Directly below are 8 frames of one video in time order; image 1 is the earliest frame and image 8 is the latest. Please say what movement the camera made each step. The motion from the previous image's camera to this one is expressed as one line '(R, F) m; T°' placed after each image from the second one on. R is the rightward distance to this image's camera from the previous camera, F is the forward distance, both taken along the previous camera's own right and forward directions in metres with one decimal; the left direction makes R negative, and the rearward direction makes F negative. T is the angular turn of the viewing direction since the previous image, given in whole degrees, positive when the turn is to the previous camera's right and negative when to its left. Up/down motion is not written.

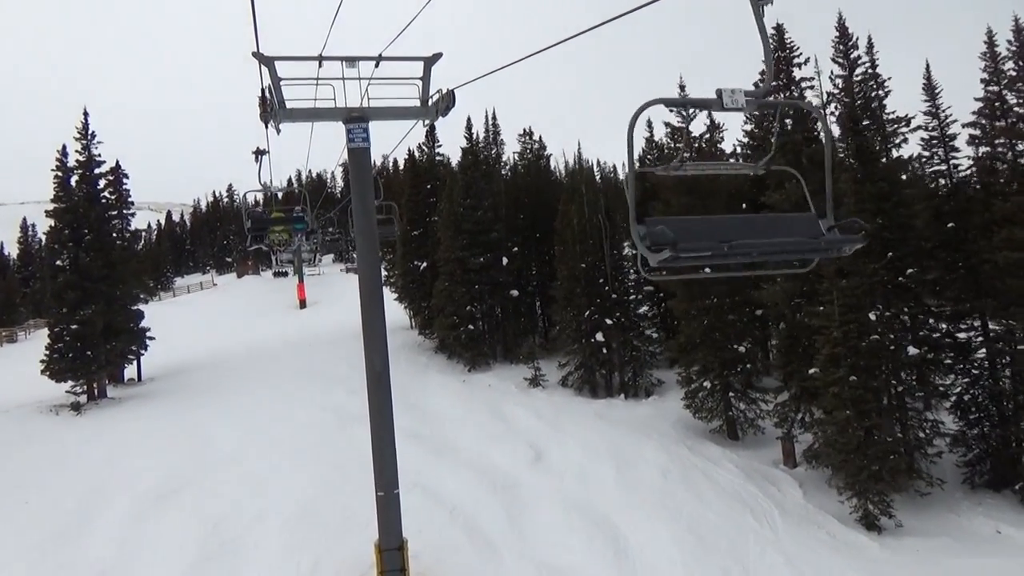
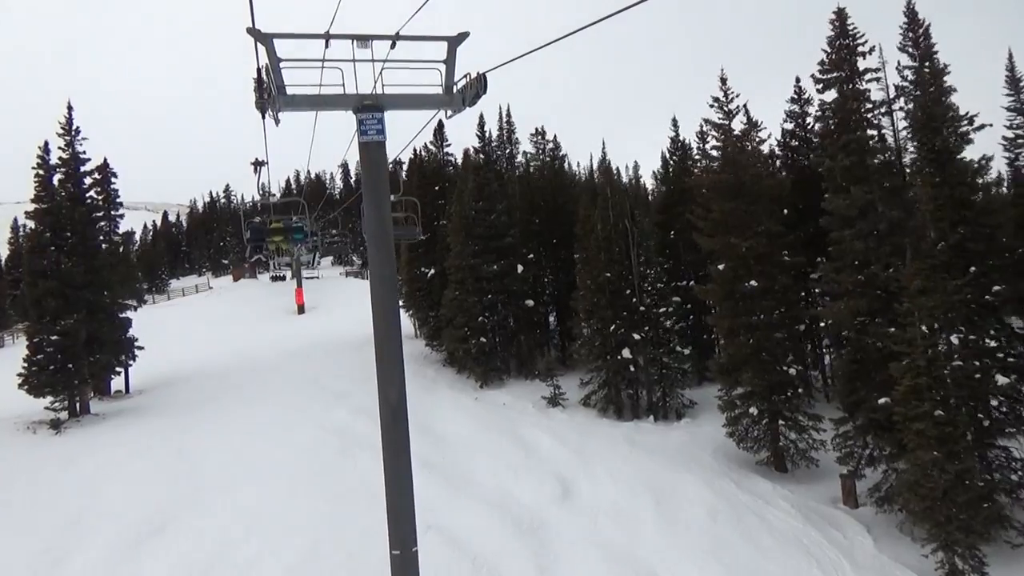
(-0.5, +1.7) m; 0°
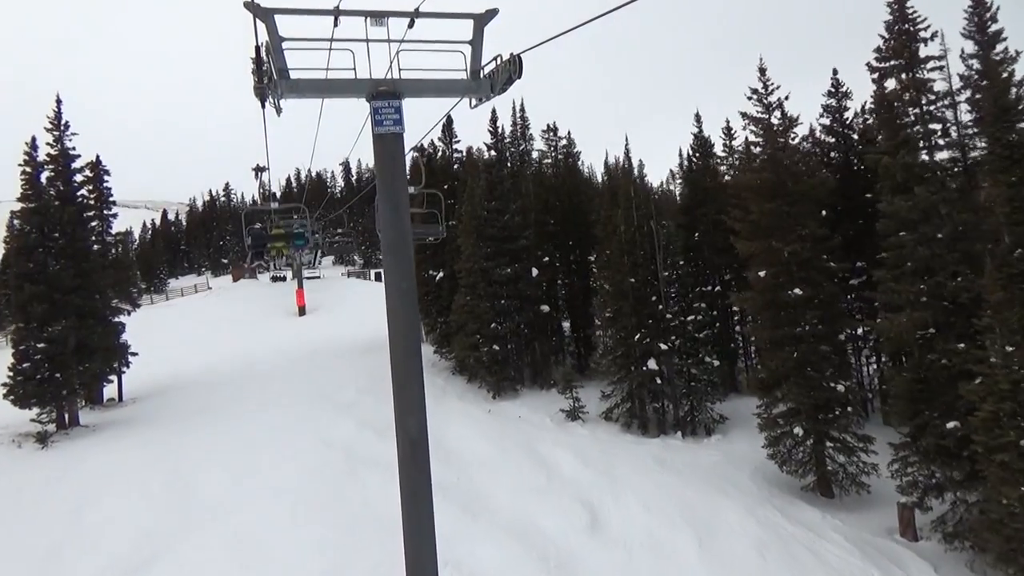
(-0.4, +1.2) m; 0°
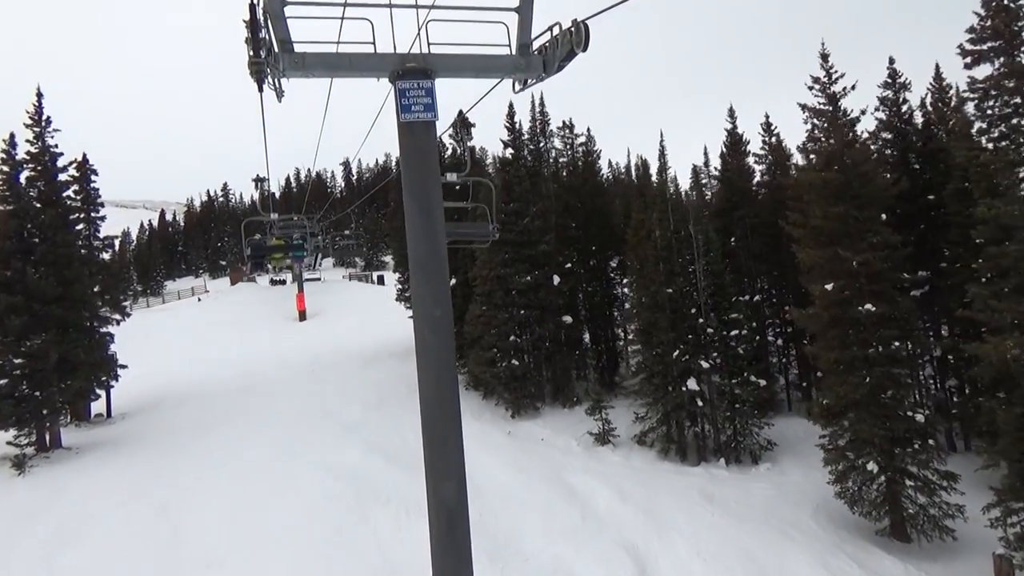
(-0.5, +1.7) m; 0°
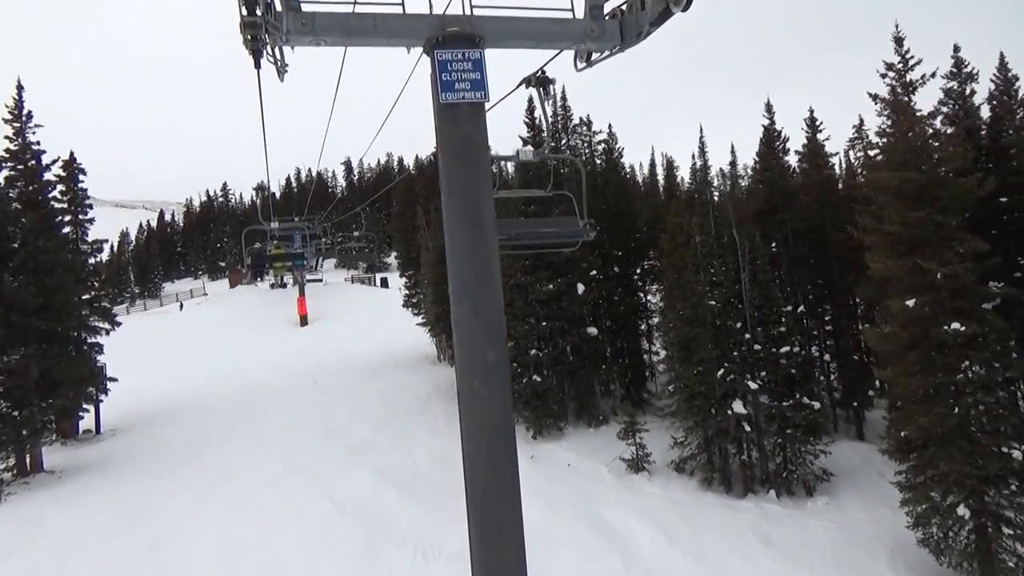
(-0.5, +1.6) m; 0°
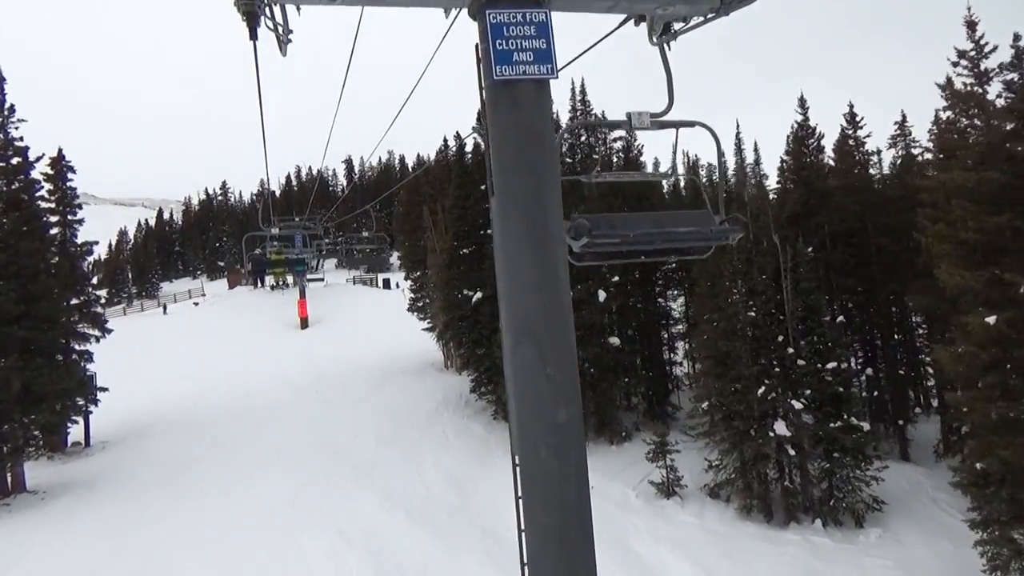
(-0.4, +1.2) m; 0°
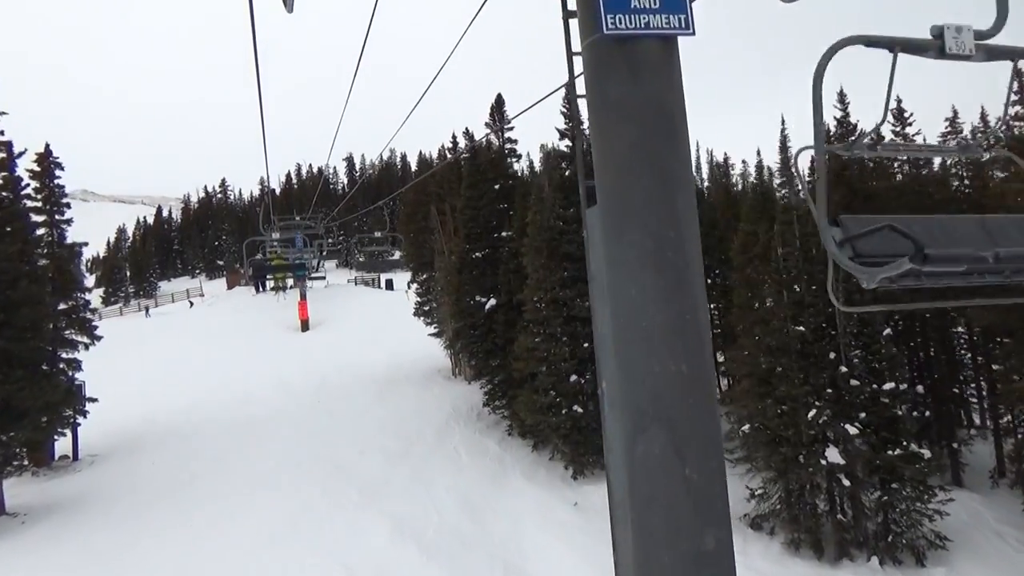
(-0.4, +1.2) m; 0°
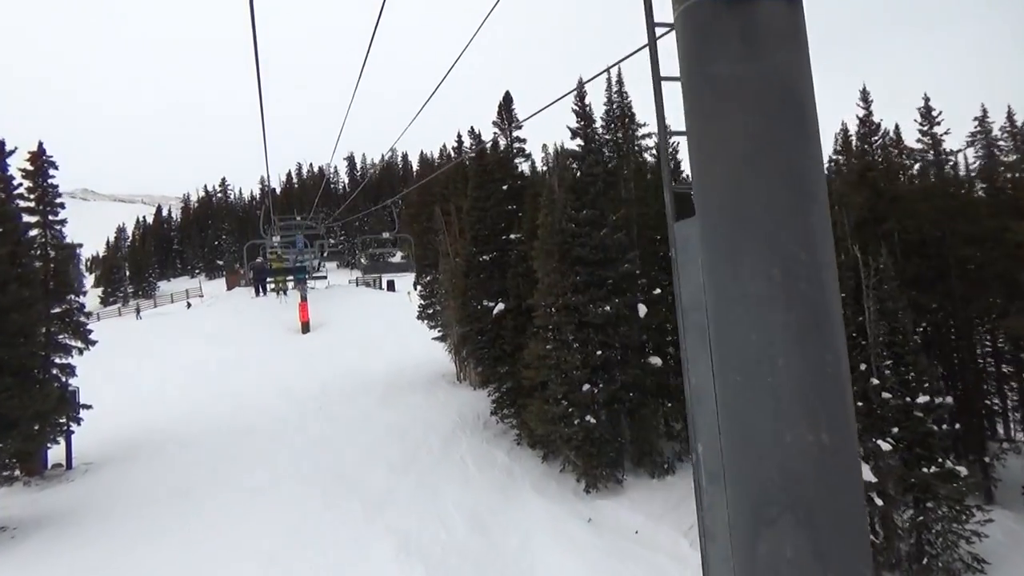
(-0.2, +0.6) m; 0°
